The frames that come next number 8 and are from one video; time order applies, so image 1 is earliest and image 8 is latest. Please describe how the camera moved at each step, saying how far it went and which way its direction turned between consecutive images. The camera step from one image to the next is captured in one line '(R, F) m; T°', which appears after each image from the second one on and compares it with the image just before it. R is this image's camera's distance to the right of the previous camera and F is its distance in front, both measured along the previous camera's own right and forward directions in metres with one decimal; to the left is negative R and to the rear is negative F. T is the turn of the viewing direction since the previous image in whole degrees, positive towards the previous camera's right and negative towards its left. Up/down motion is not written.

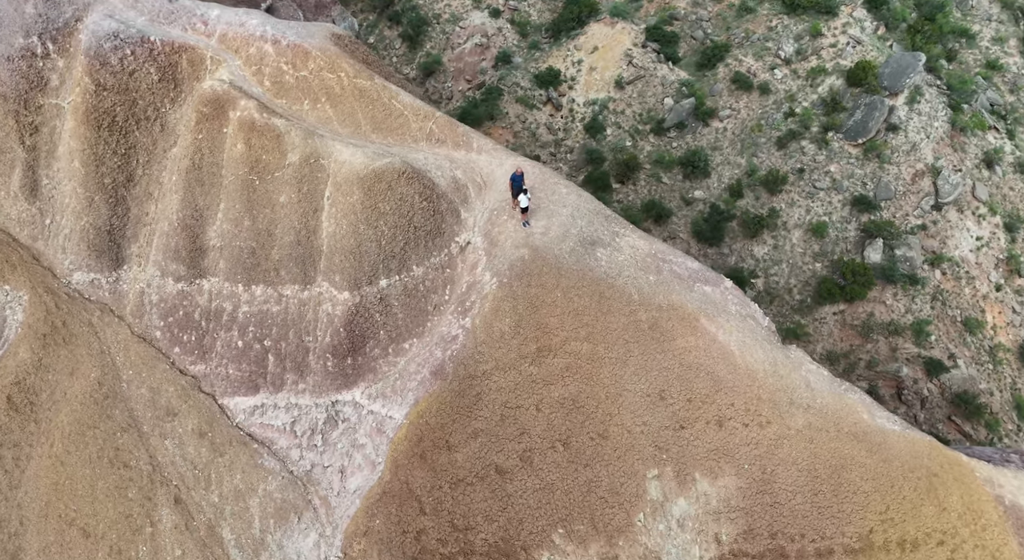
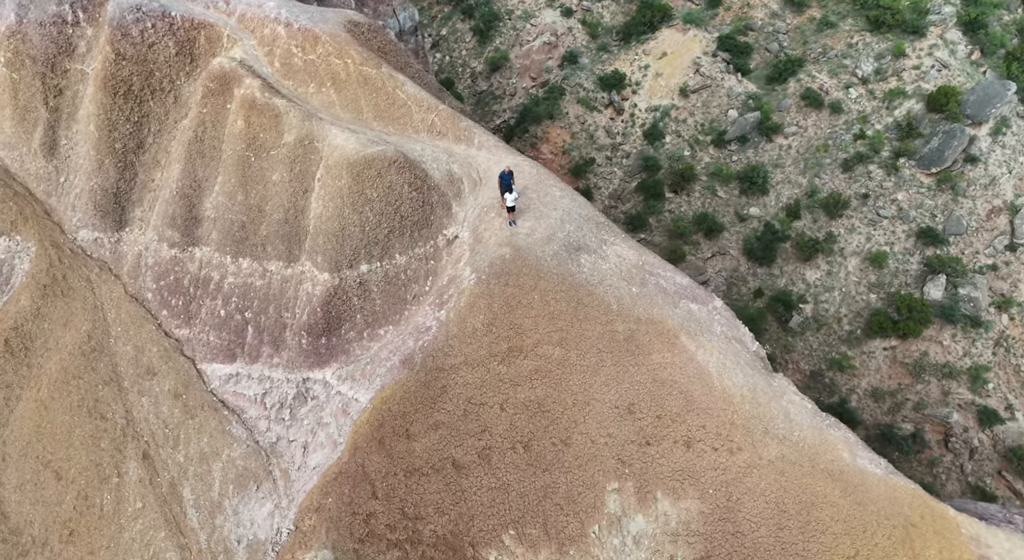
(+2.0, +0.2) m; -5°
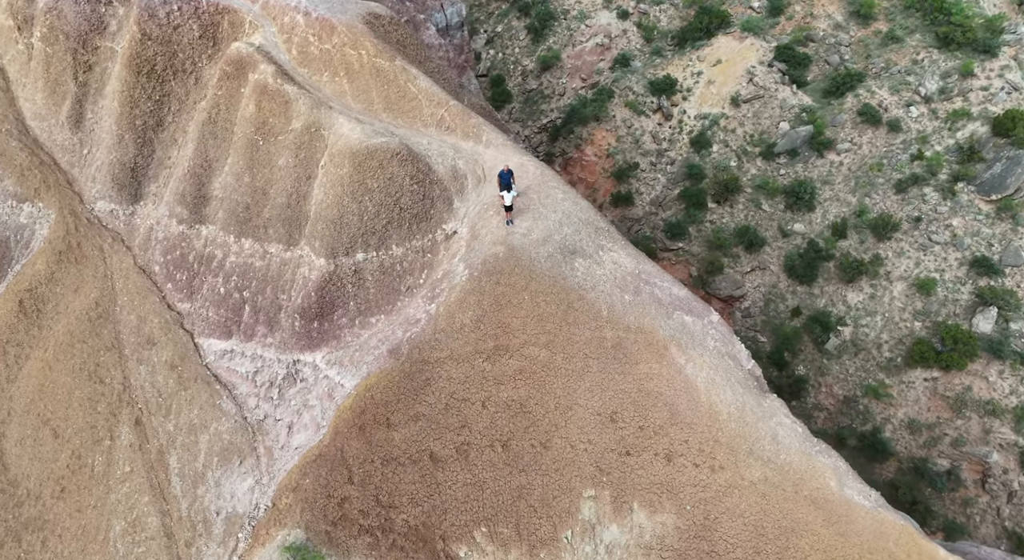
(+1.3, +0.1) m; -4°
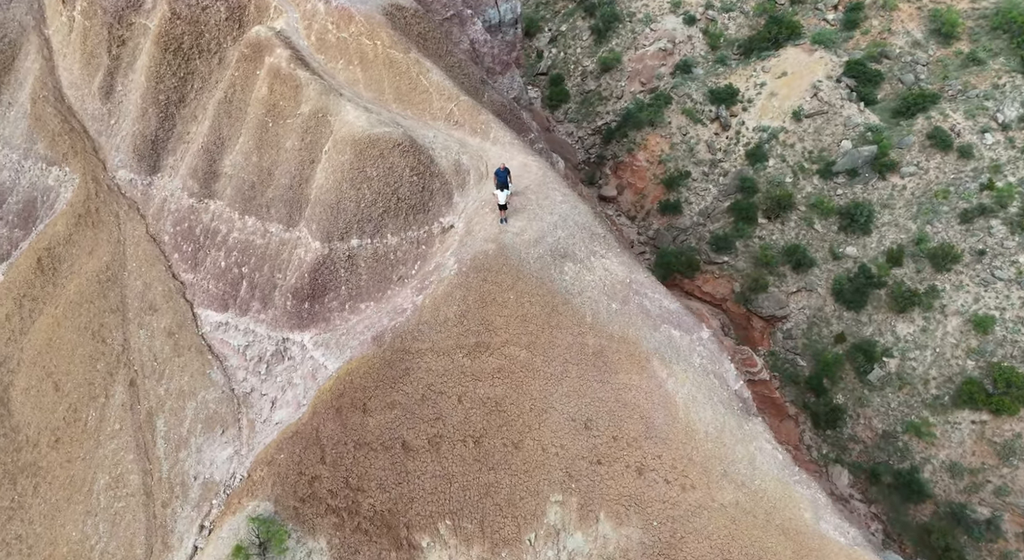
(+1.6, +0.1) m; -4°
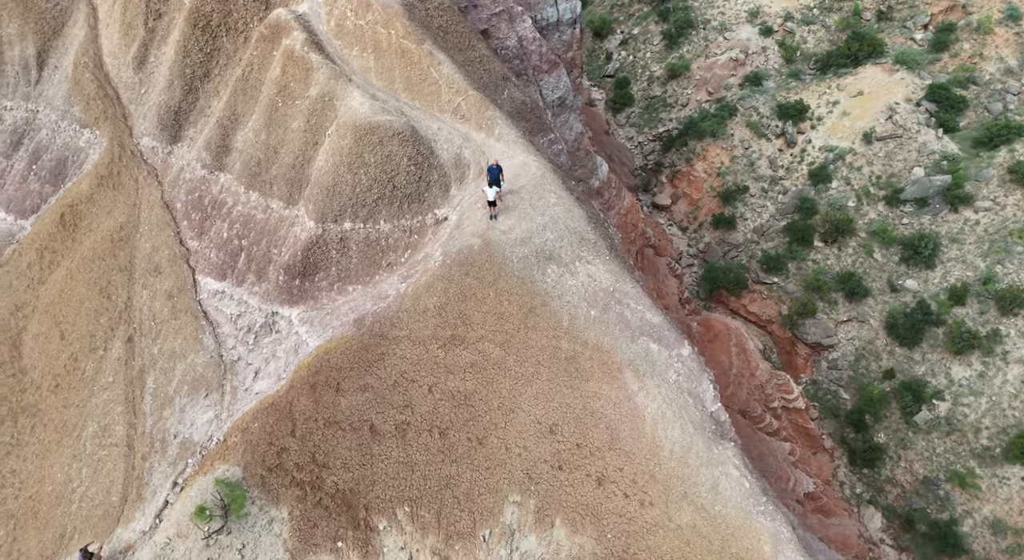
(+1.9, +0.1) m; -5°
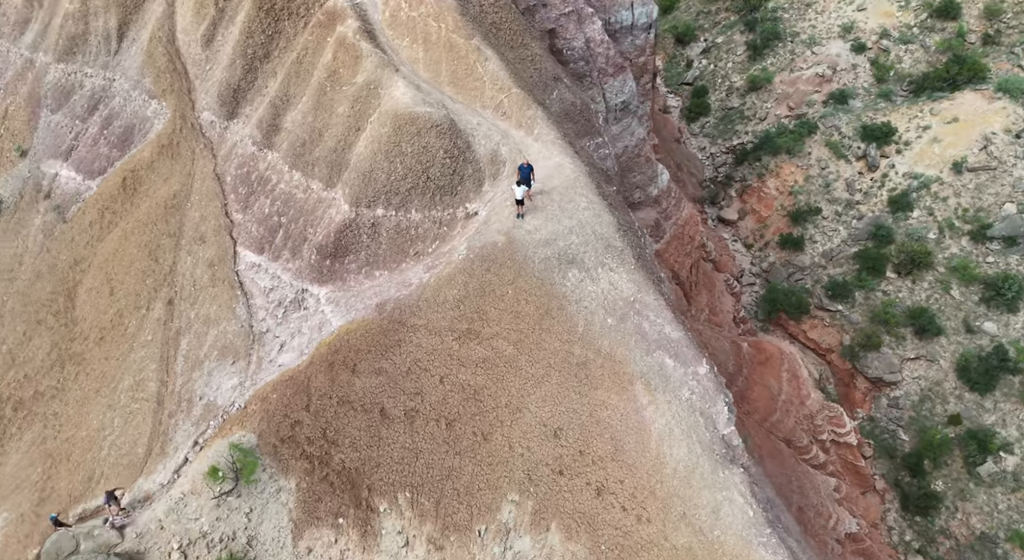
(+1.0, 0.0) m; -5°
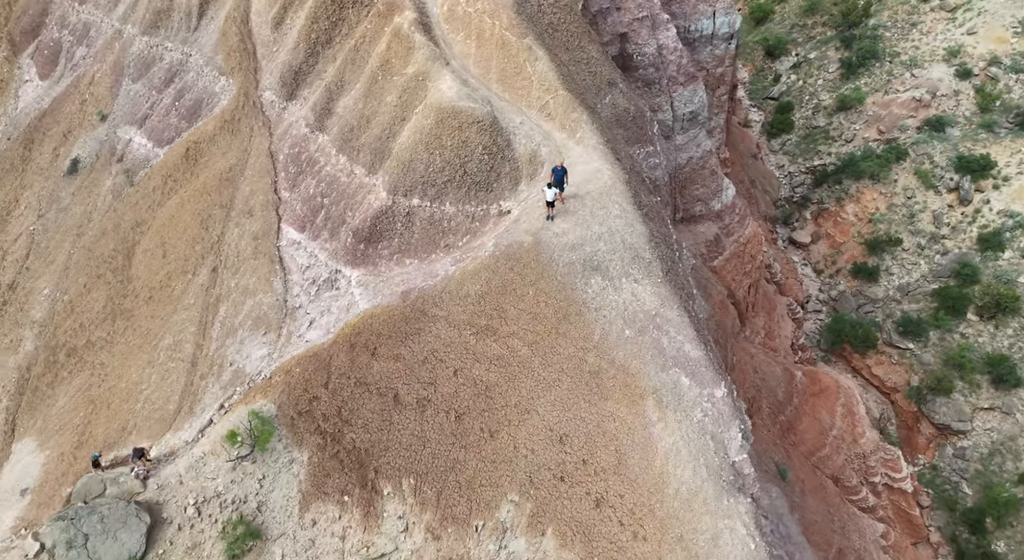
(+1.0, +0.1) m; -6°
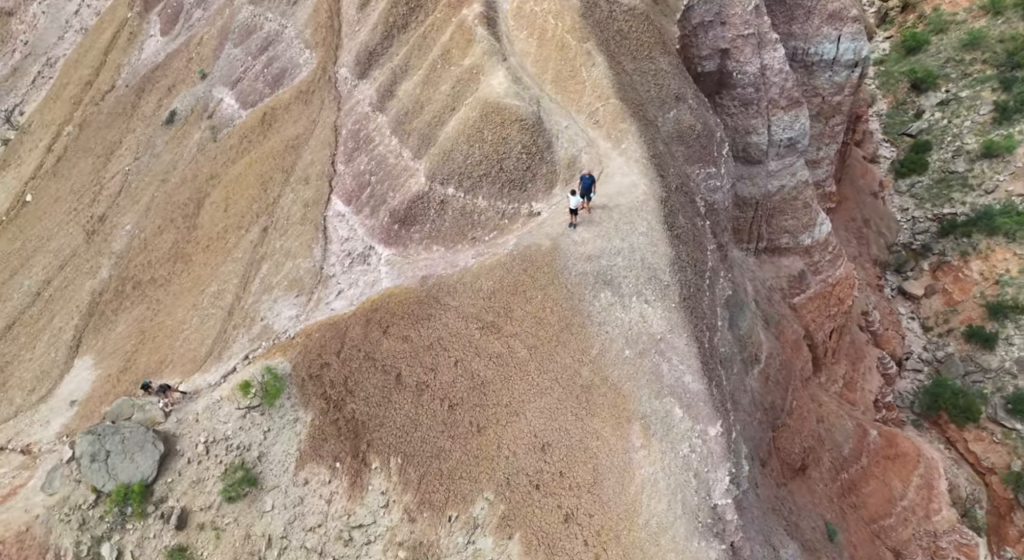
(+2.1, +0.2) m; -8°
